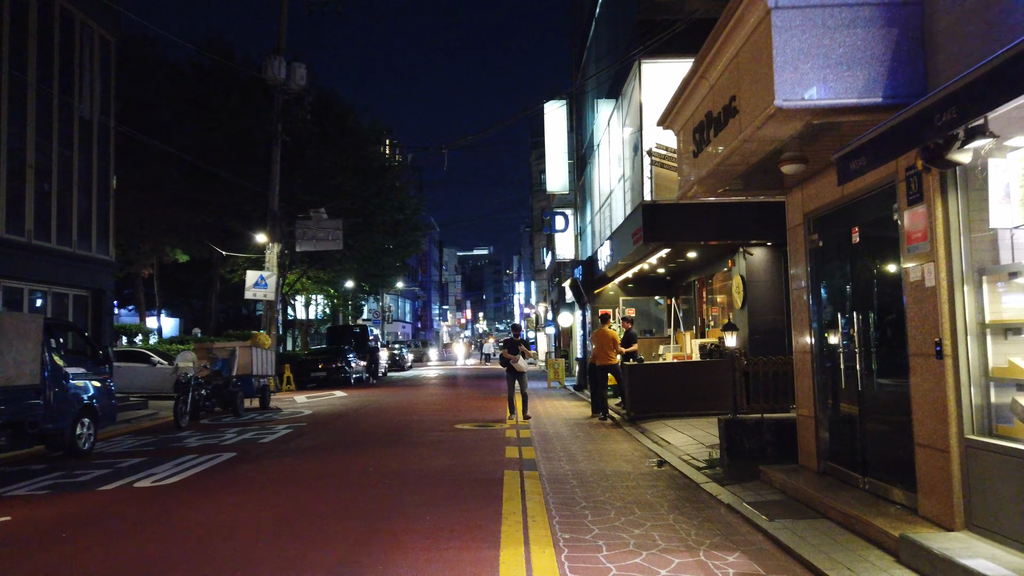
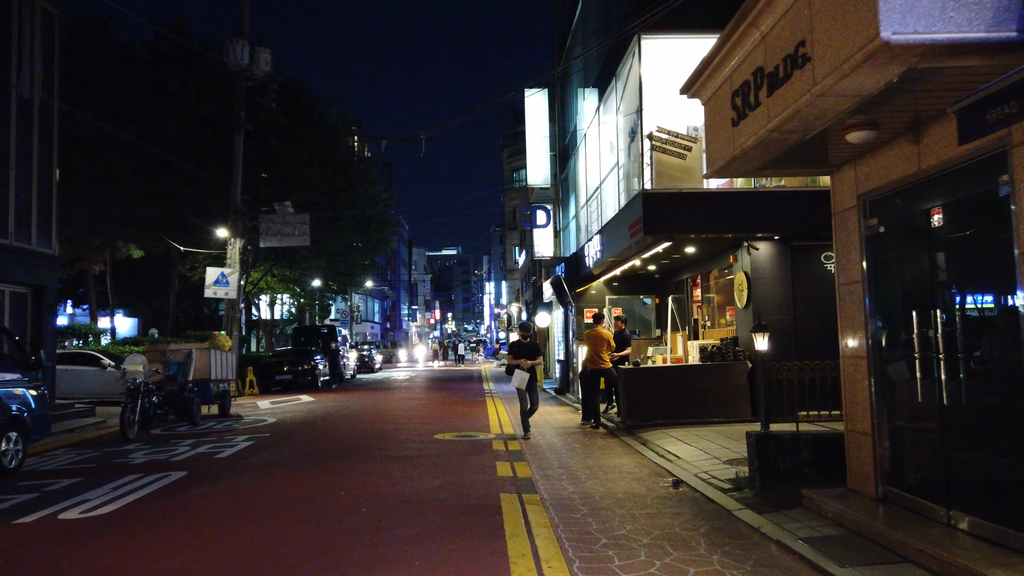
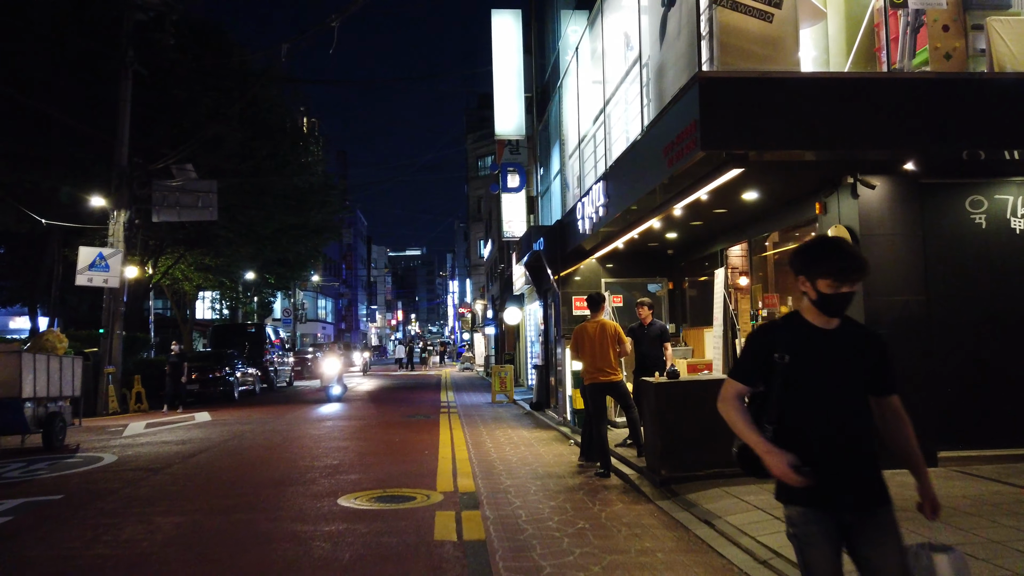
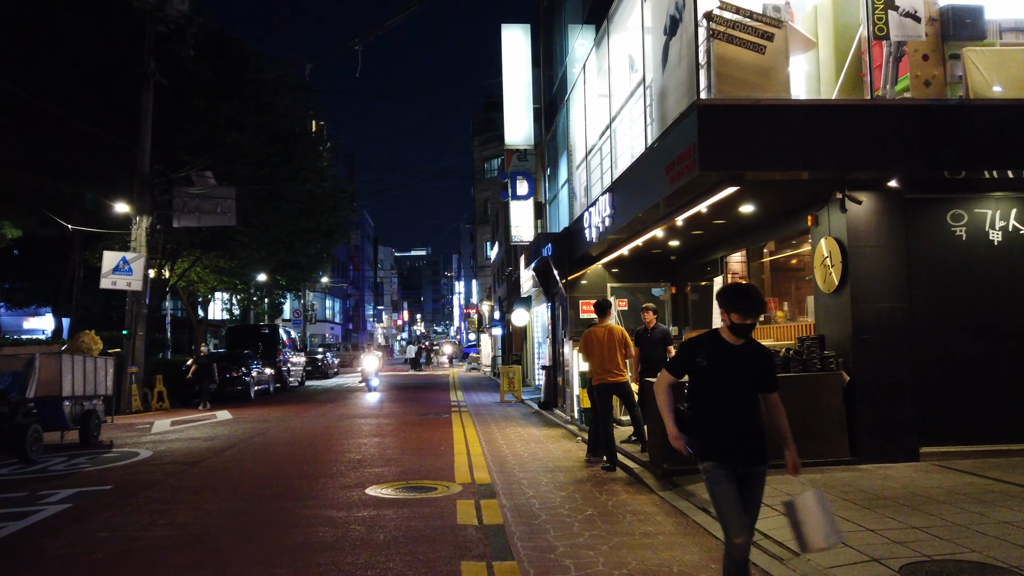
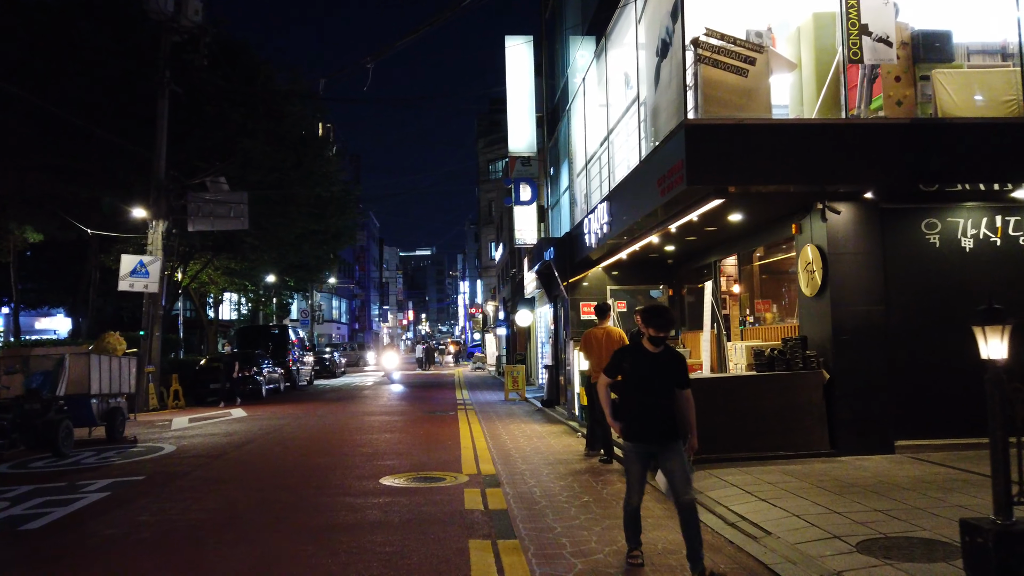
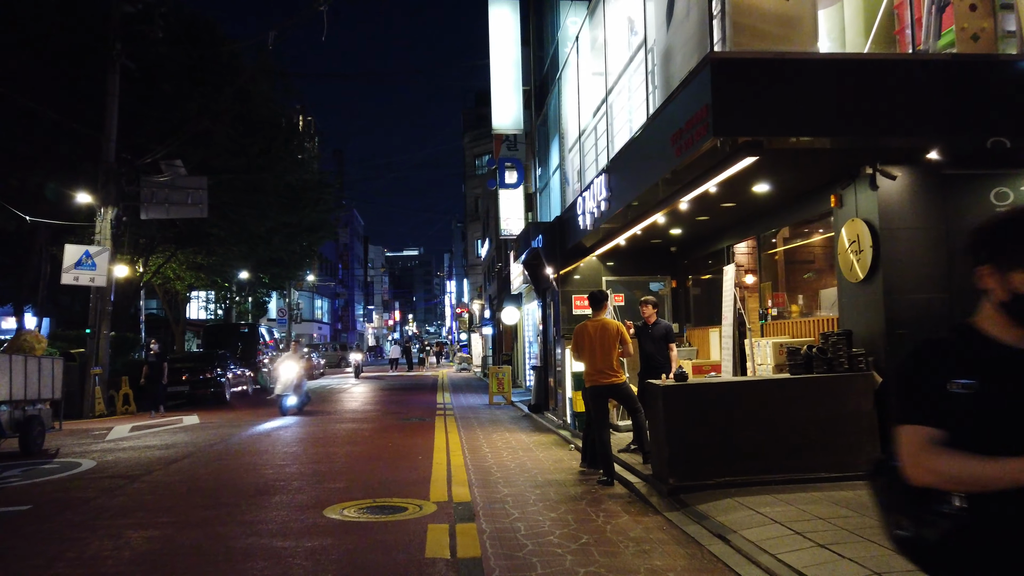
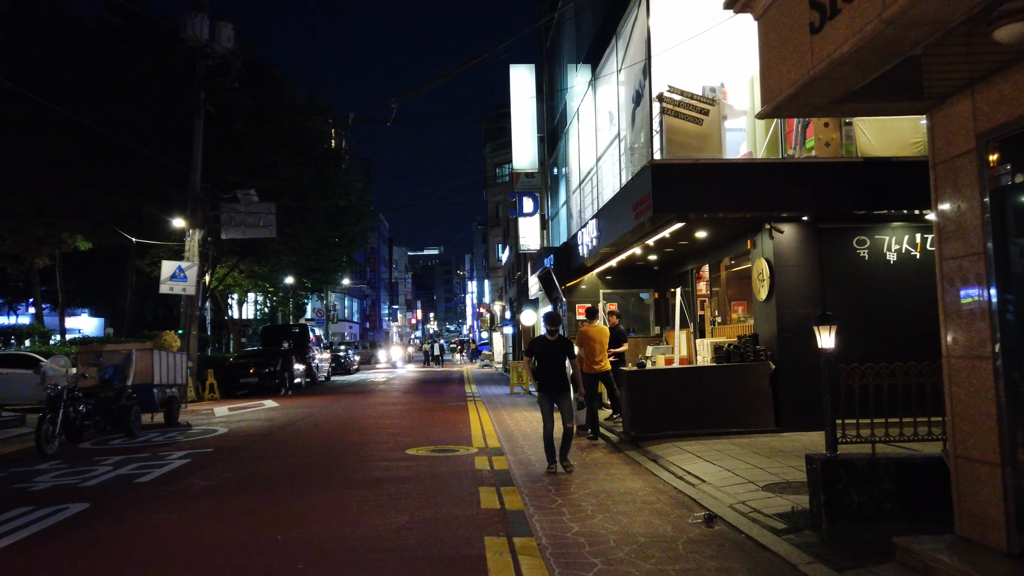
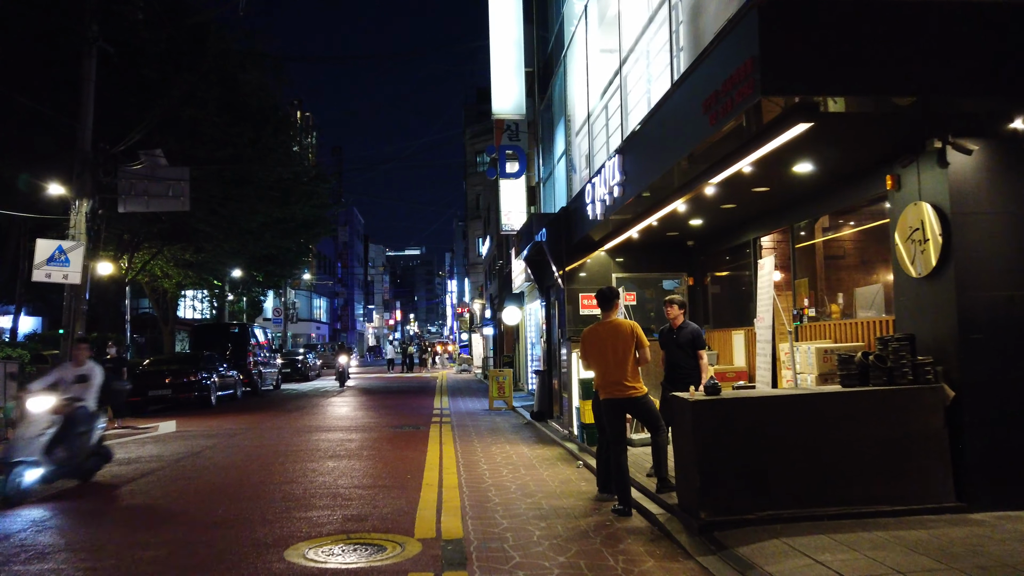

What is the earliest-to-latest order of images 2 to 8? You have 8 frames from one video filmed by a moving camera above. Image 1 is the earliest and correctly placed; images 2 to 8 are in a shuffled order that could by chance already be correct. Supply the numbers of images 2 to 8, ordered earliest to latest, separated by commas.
2, 7, 5, 4, 3, 6, 8
